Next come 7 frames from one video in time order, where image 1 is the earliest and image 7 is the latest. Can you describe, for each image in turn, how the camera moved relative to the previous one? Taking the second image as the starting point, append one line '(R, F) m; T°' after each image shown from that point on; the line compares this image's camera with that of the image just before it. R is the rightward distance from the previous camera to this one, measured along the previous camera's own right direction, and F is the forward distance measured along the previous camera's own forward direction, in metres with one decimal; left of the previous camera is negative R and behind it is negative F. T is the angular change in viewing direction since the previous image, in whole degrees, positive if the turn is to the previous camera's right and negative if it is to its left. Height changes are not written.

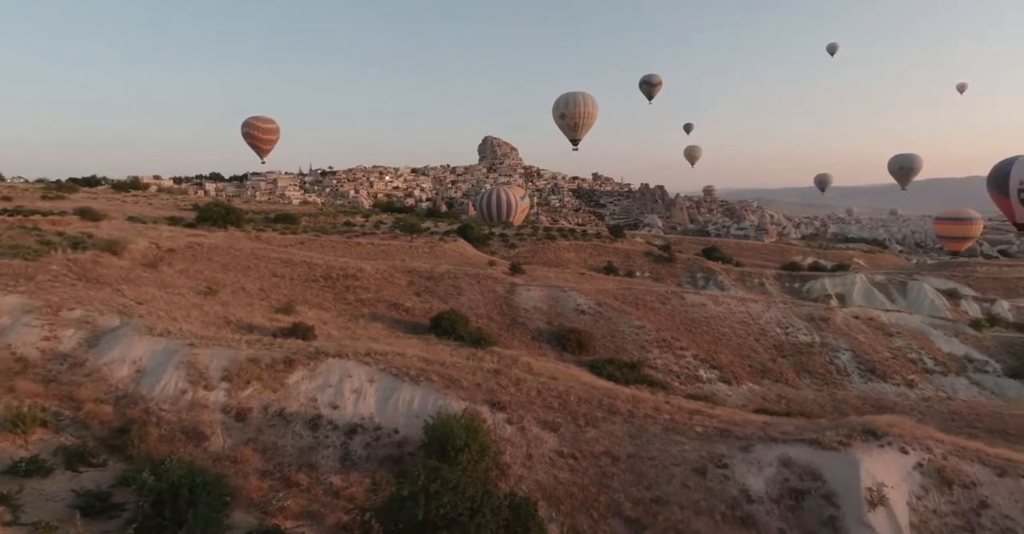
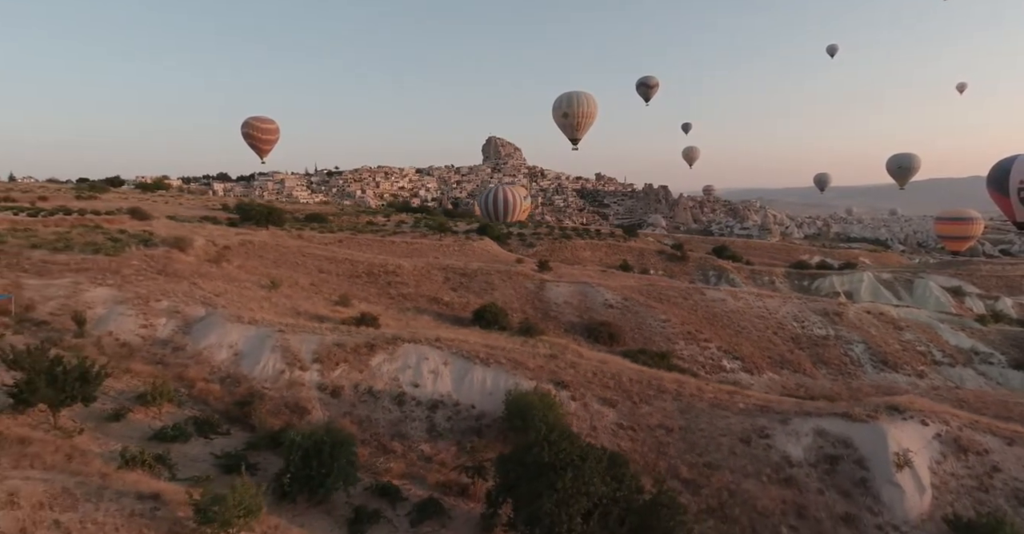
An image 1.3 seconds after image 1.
(-1.5, -1.7) m; 0°
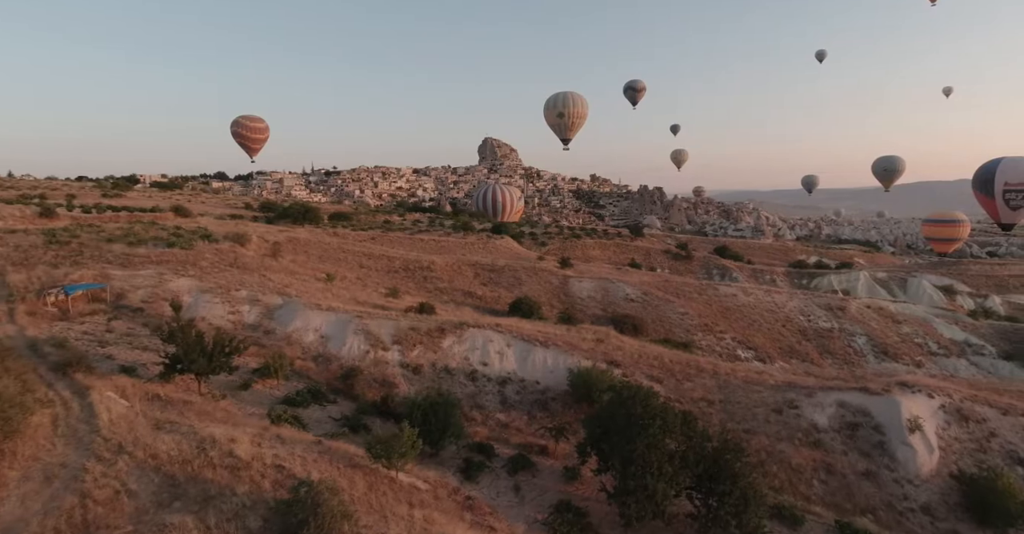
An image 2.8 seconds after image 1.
(-1.9, -2.1) m; +1°
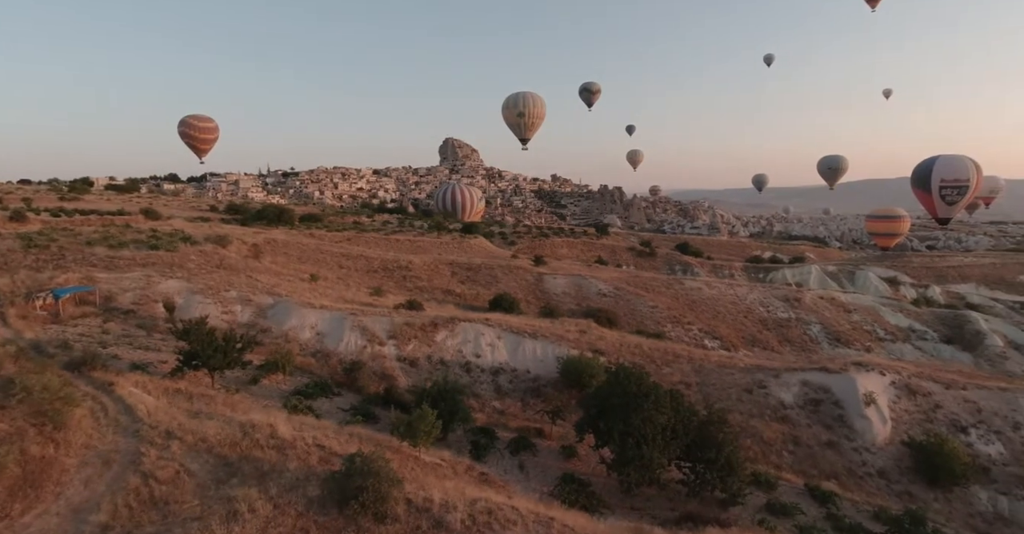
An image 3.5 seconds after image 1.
(-0.9, -1.0) m; +4°
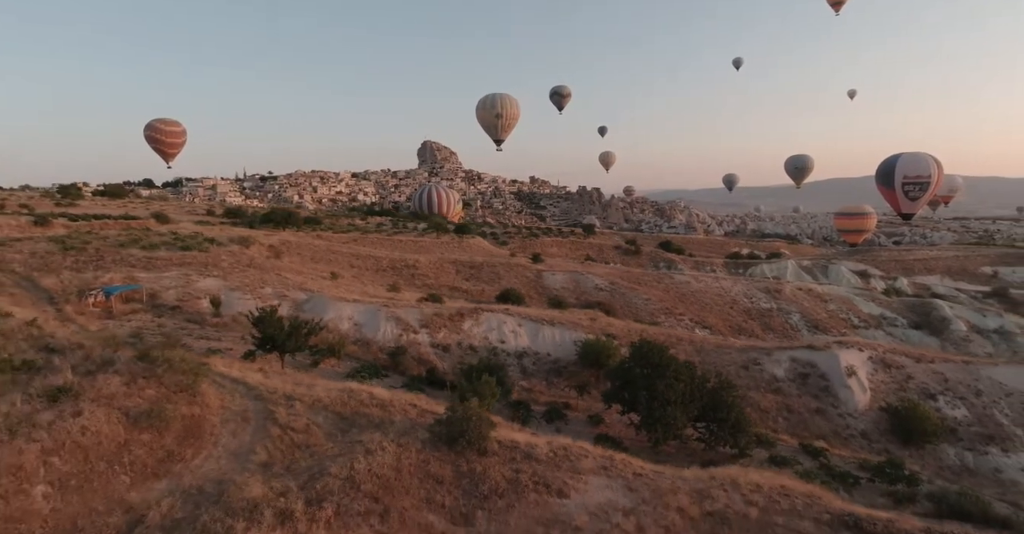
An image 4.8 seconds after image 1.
(-1.5, -2.0) m; +2°
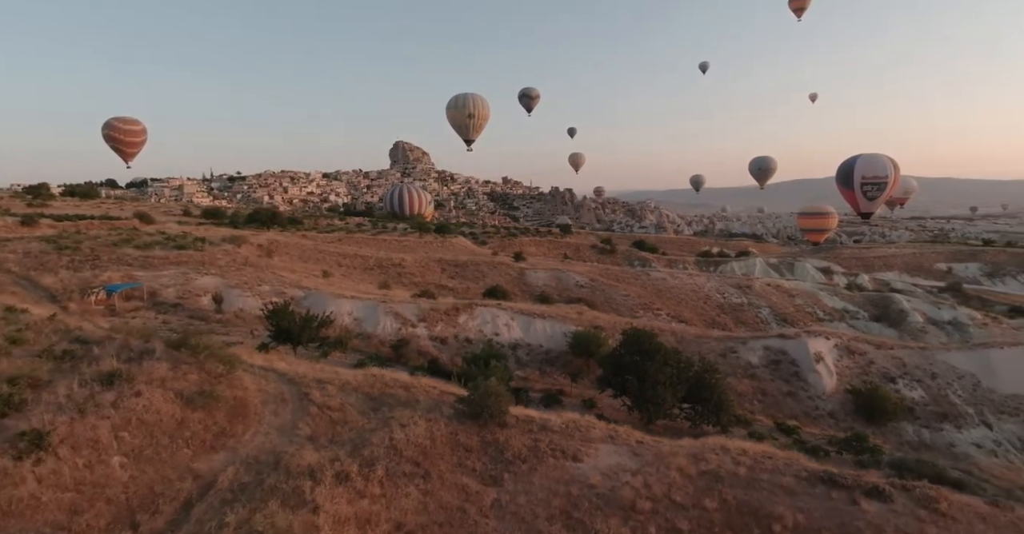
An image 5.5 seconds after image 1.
(-0.8, -1.1) m; +3°
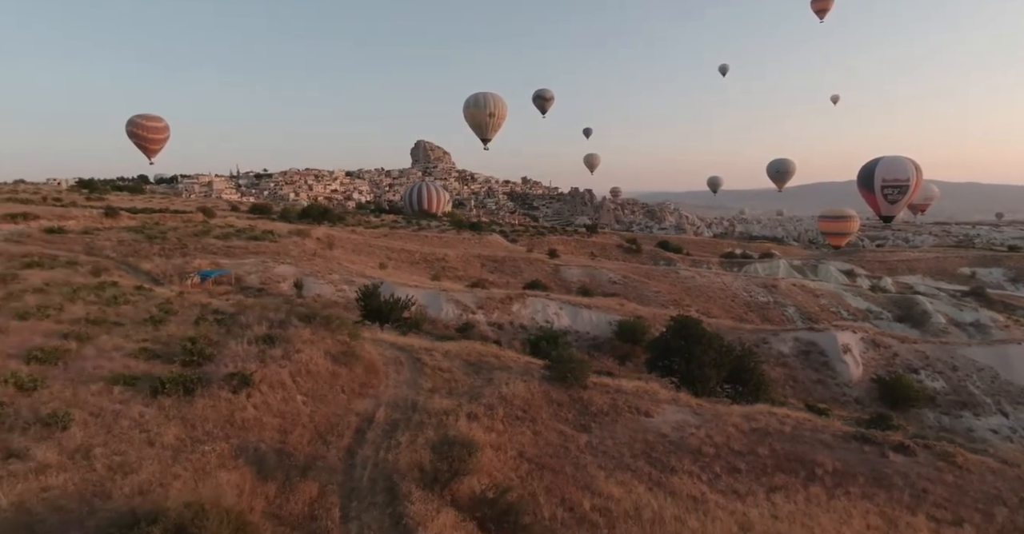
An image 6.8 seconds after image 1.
(-1.4, -2.2) m; -1°
